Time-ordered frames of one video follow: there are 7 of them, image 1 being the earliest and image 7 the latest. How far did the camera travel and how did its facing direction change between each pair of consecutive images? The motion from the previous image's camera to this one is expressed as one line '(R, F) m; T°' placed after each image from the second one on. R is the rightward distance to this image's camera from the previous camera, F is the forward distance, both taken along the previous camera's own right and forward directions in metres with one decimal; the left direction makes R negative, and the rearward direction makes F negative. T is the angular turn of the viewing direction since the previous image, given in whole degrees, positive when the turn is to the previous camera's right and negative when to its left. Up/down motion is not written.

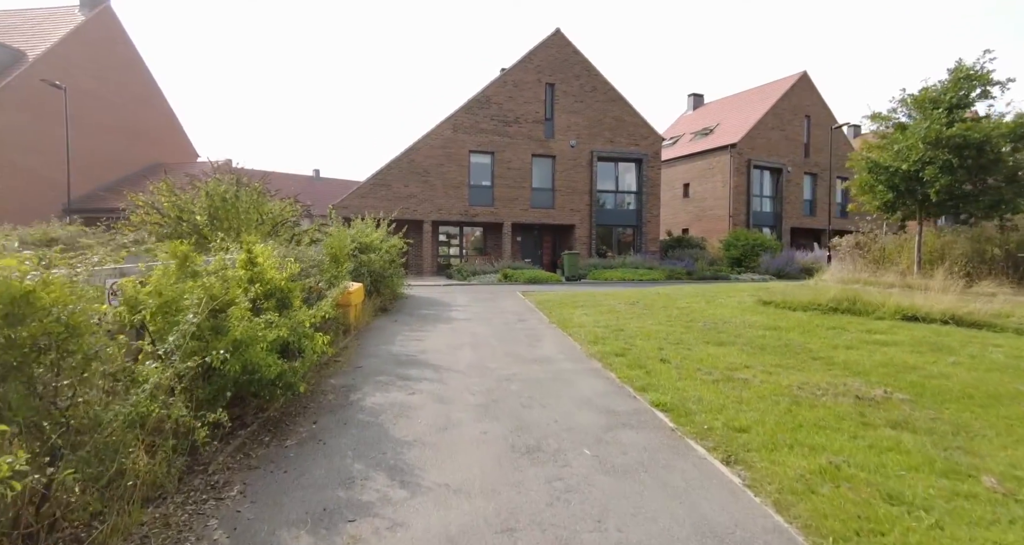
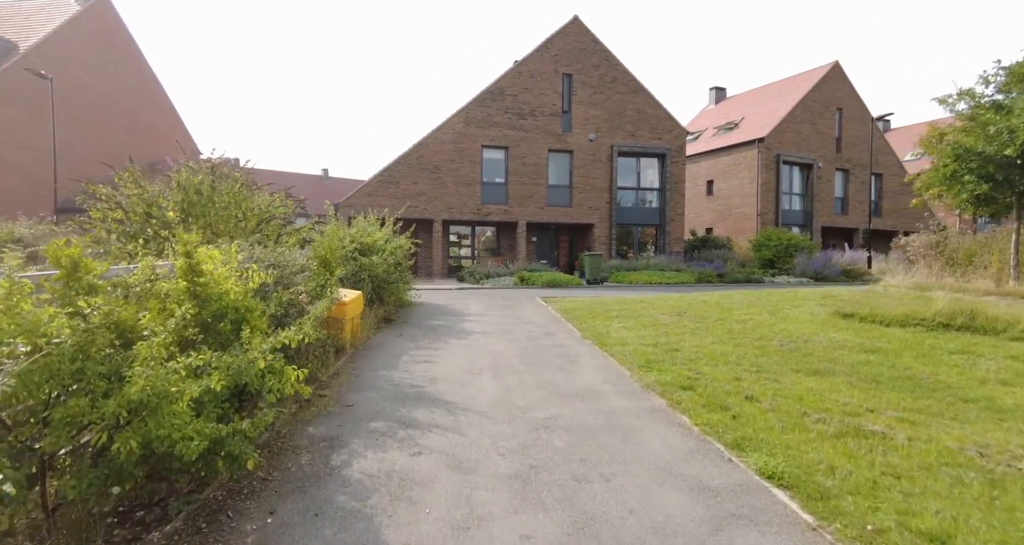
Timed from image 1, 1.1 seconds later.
(-0.3, +1.5) m; -1°
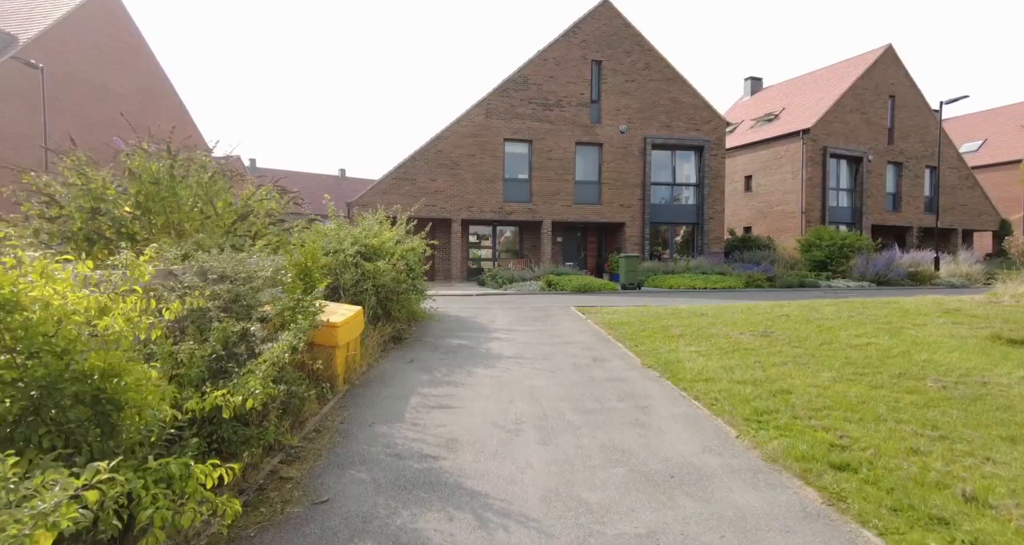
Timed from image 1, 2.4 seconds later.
(-0.3, +1.8) m; -2°
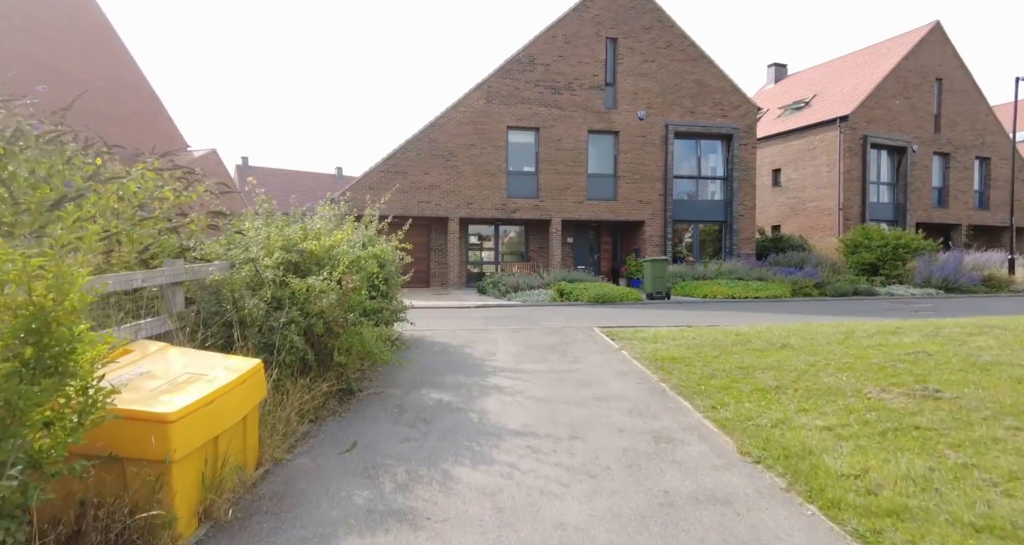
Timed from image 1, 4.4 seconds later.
(0.0, +2.7) m; 0°
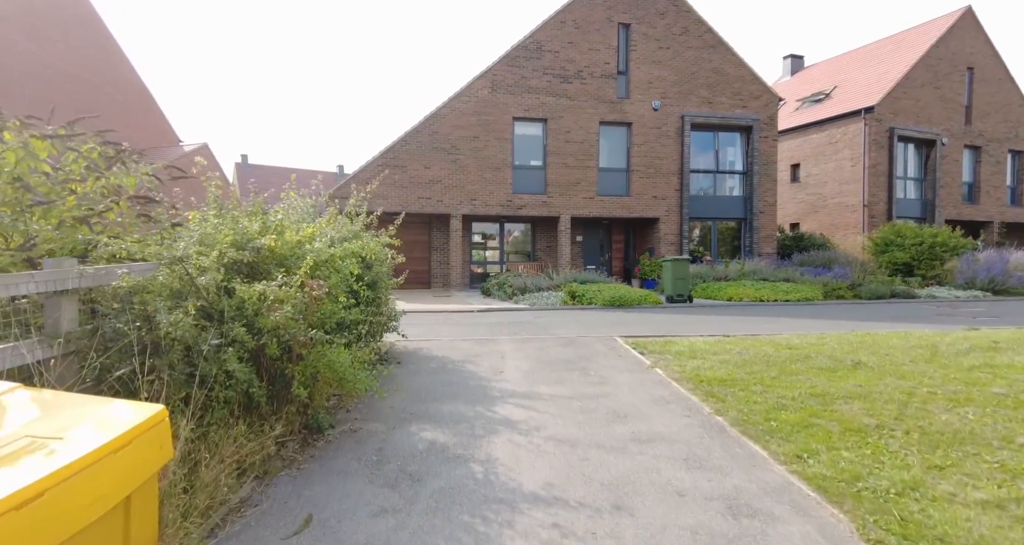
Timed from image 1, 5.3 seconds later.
(-0.1, +1.2) m; 0°
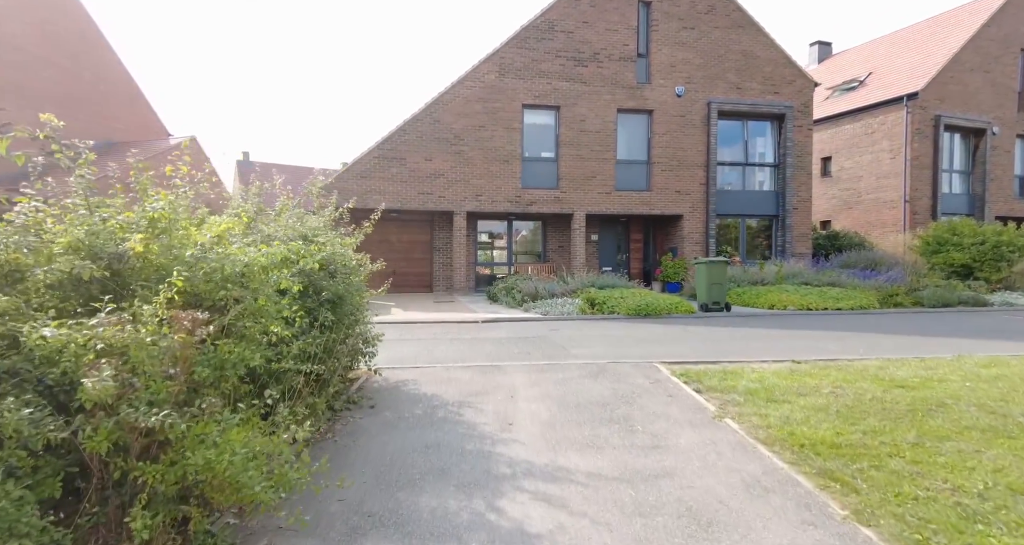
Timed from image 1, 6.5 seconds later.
(-0.1, +1.8) m; -1°
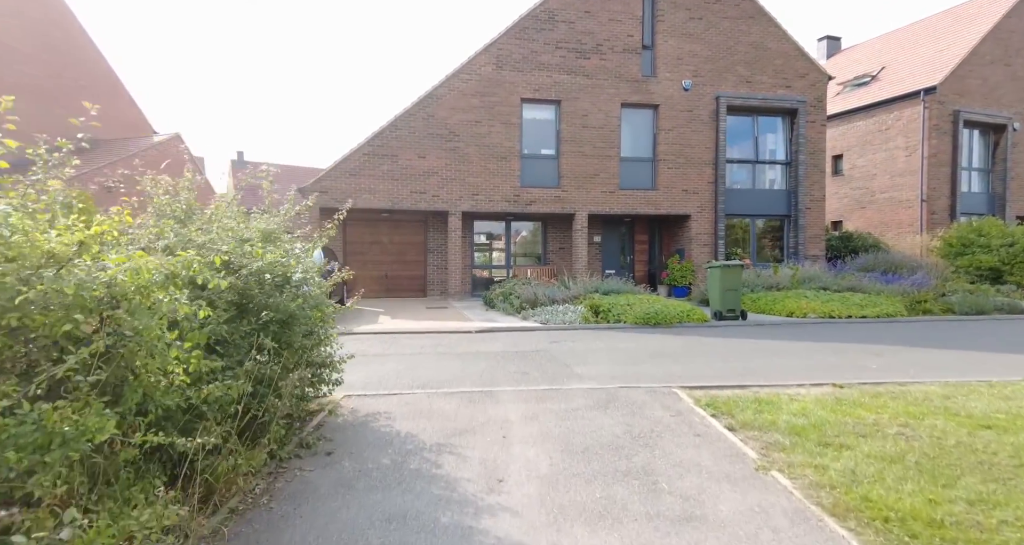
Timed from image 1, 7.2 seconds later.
(+0.1, +1.0) m; 0°
